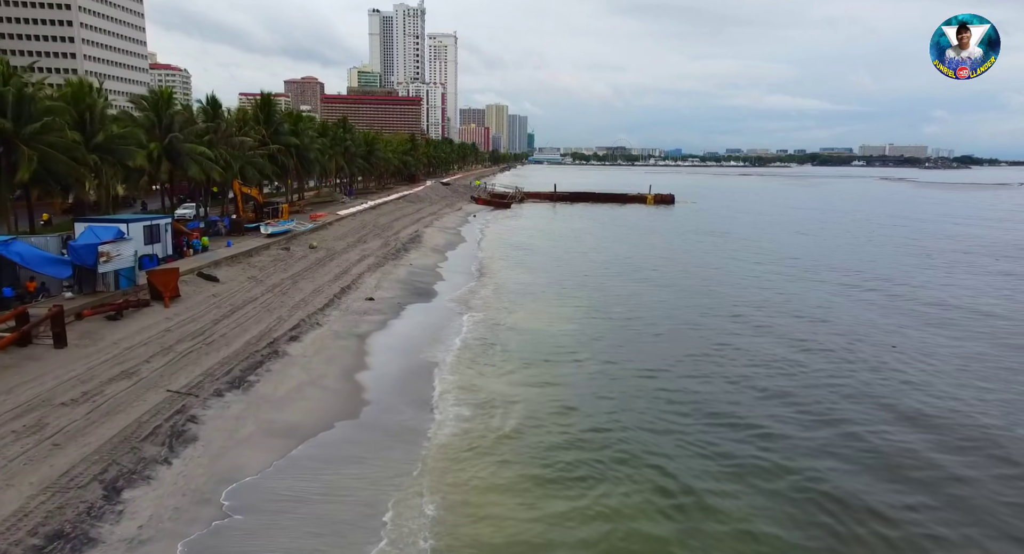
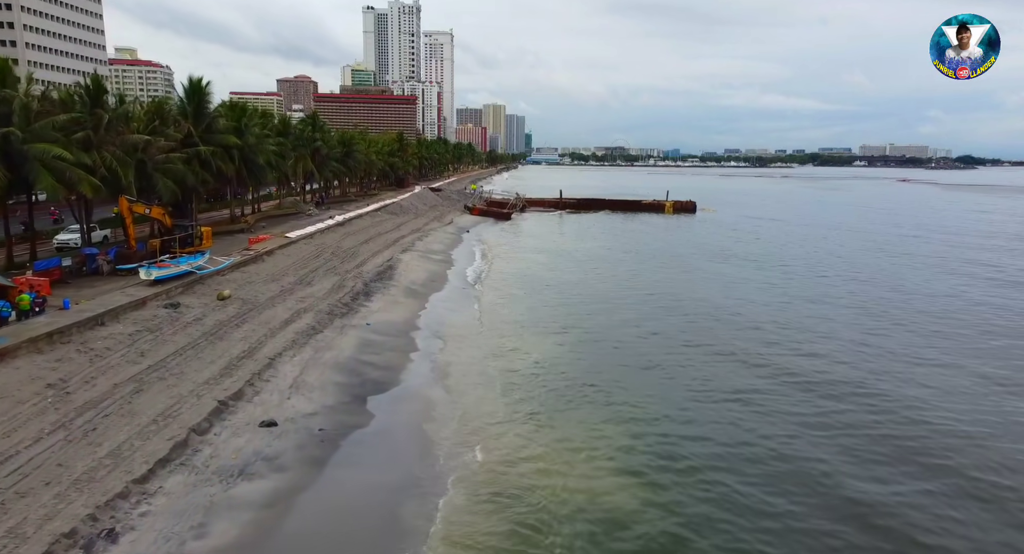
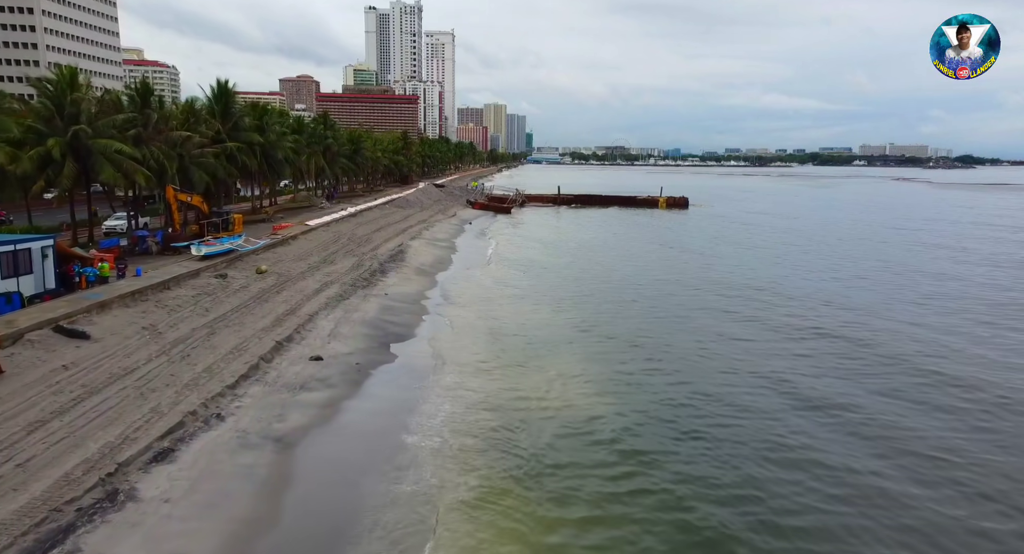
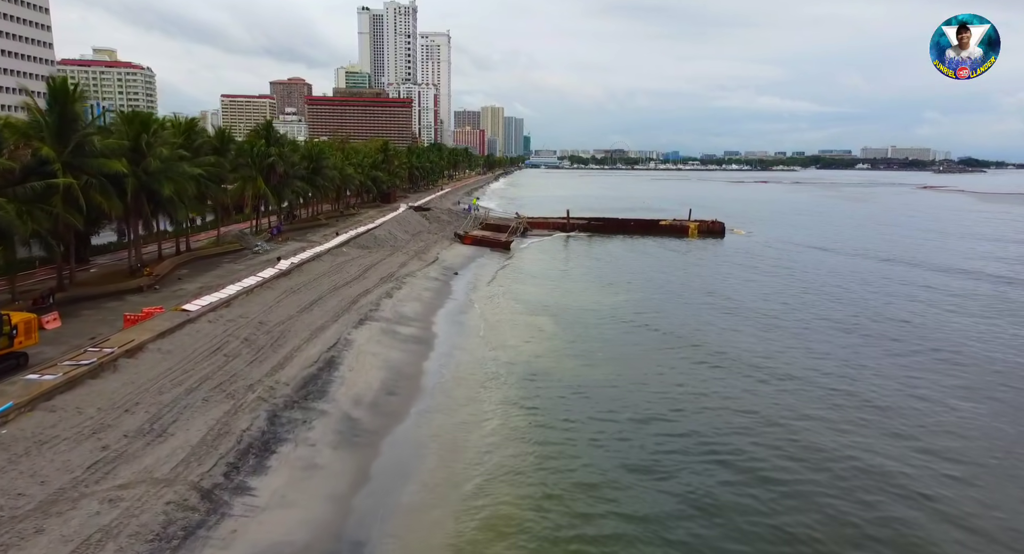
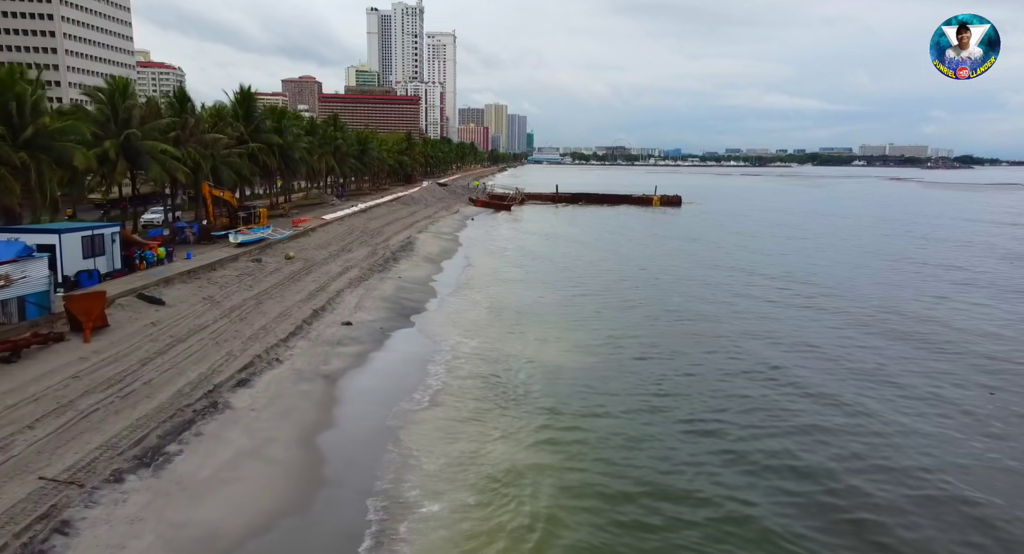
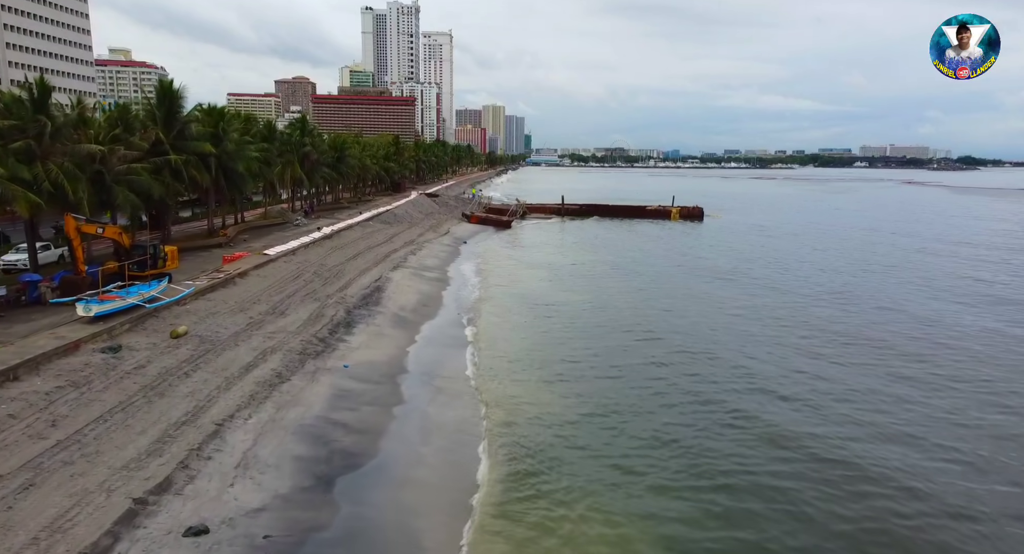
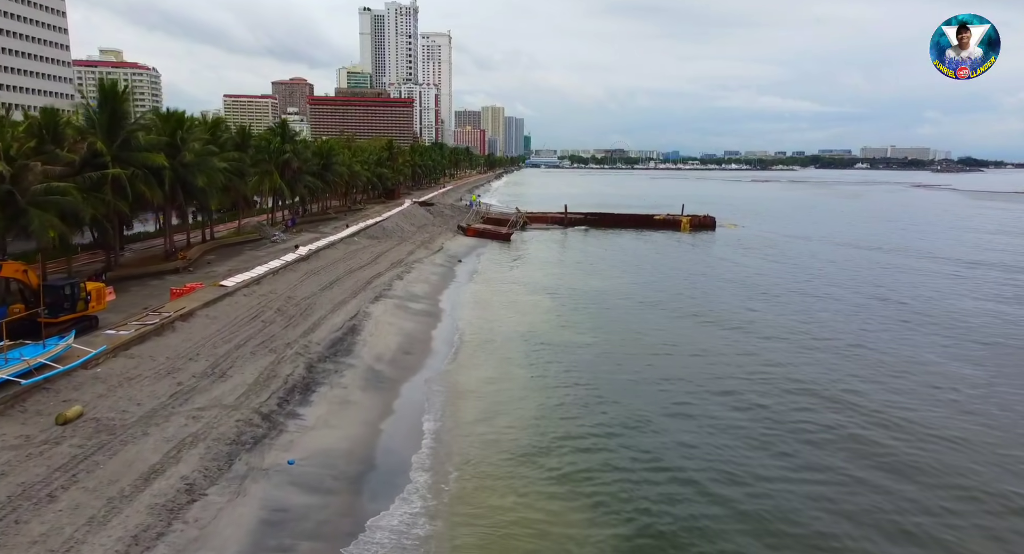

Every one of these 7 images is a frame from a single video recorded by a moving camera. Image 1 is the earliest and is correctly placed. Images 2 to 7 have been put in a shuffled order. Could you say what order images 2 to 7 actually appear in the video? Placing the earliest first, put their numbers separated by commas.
5, 3, 2, 6, 7, 4
